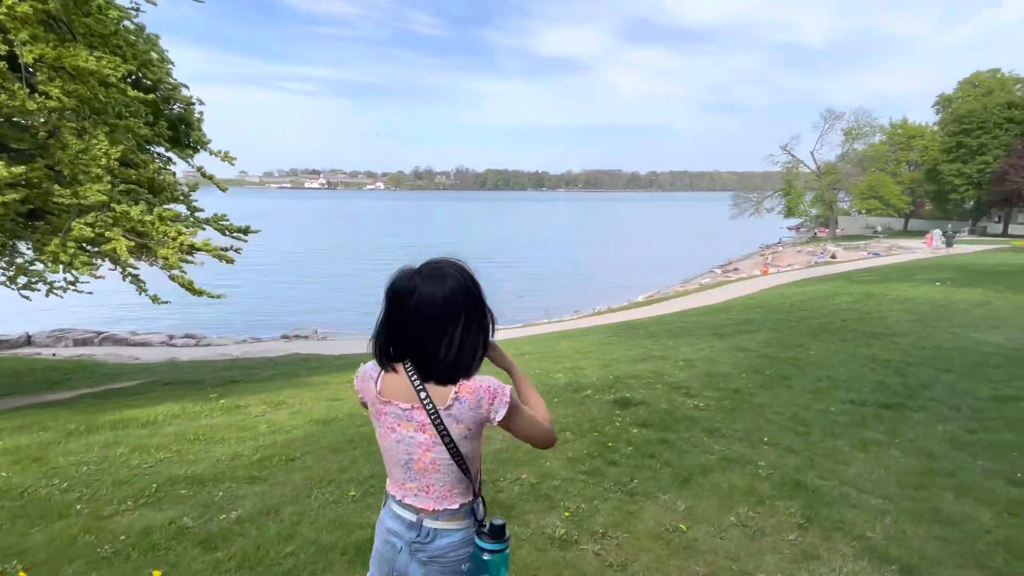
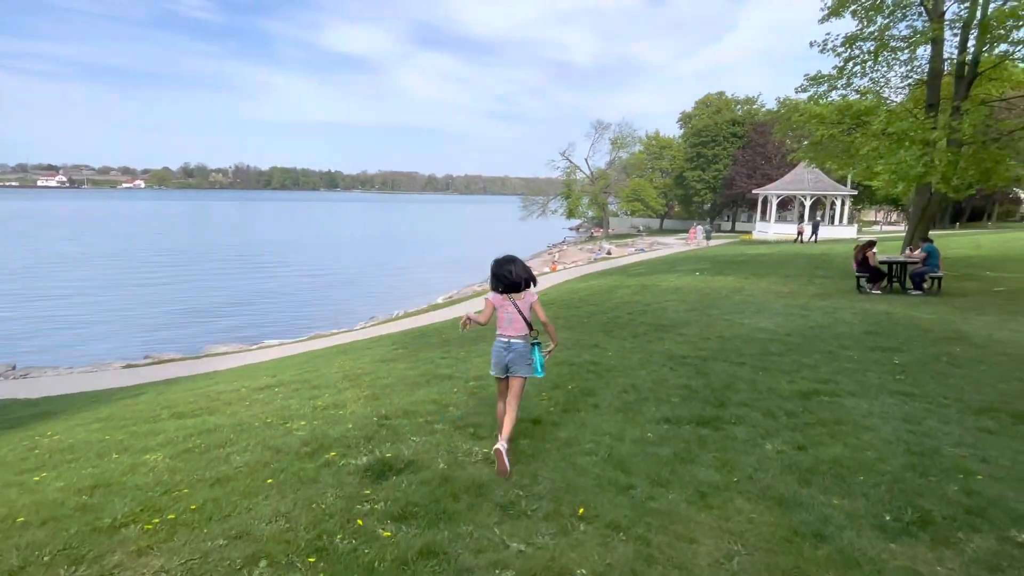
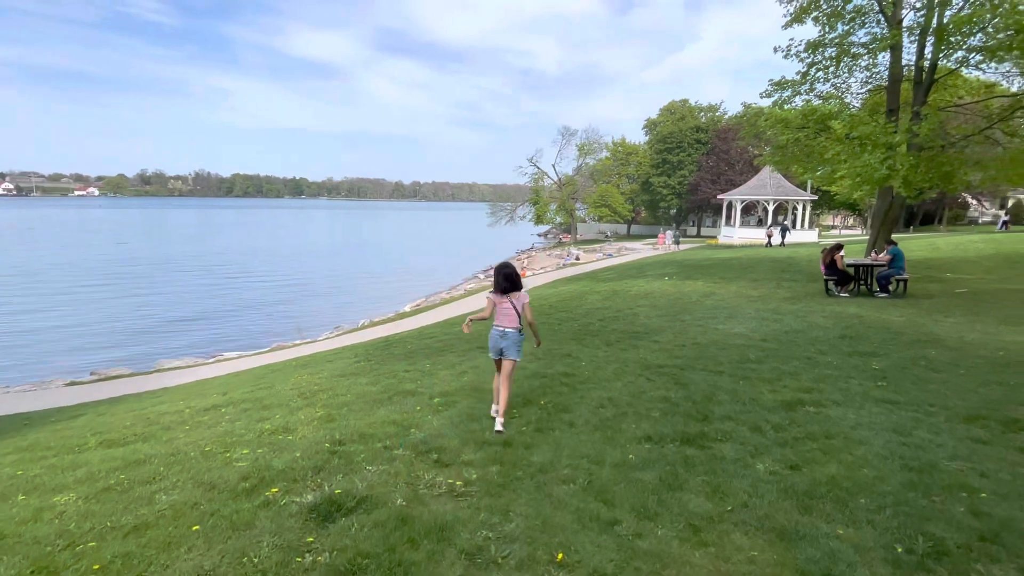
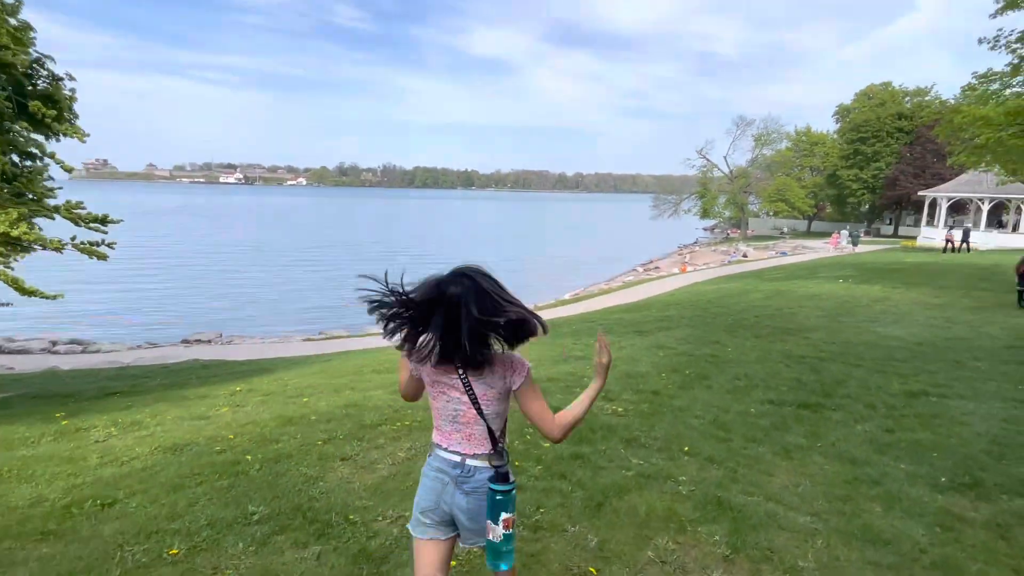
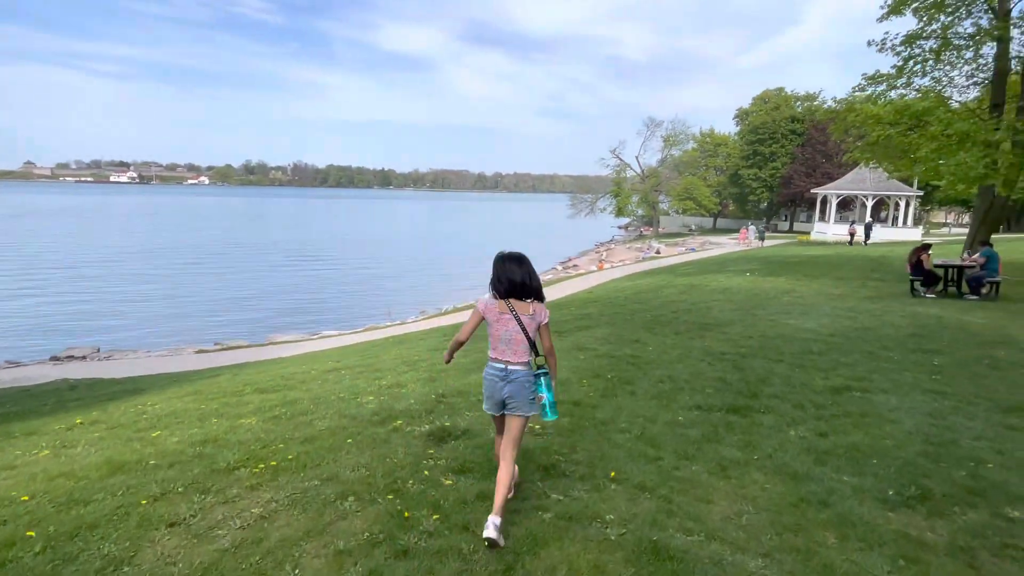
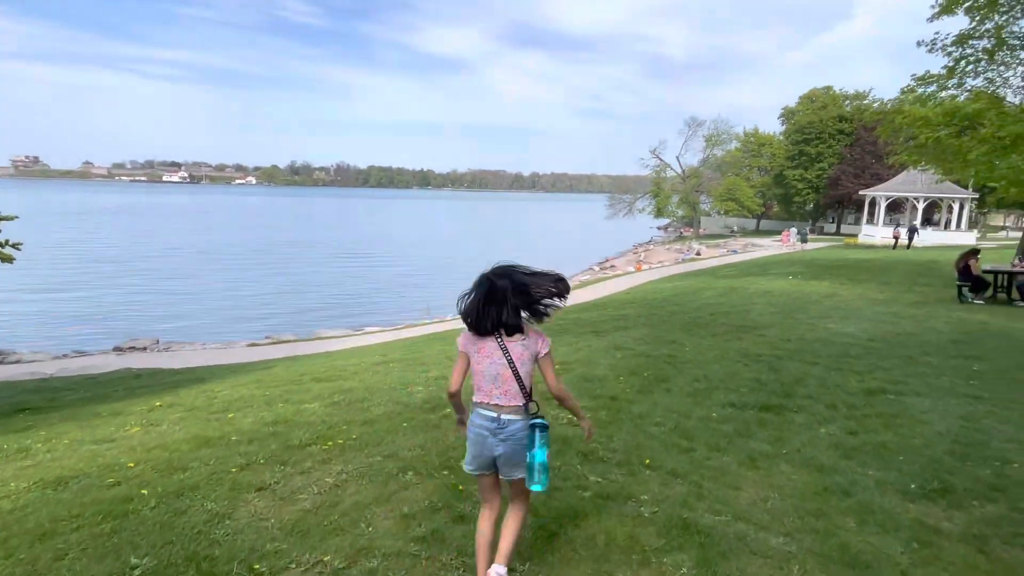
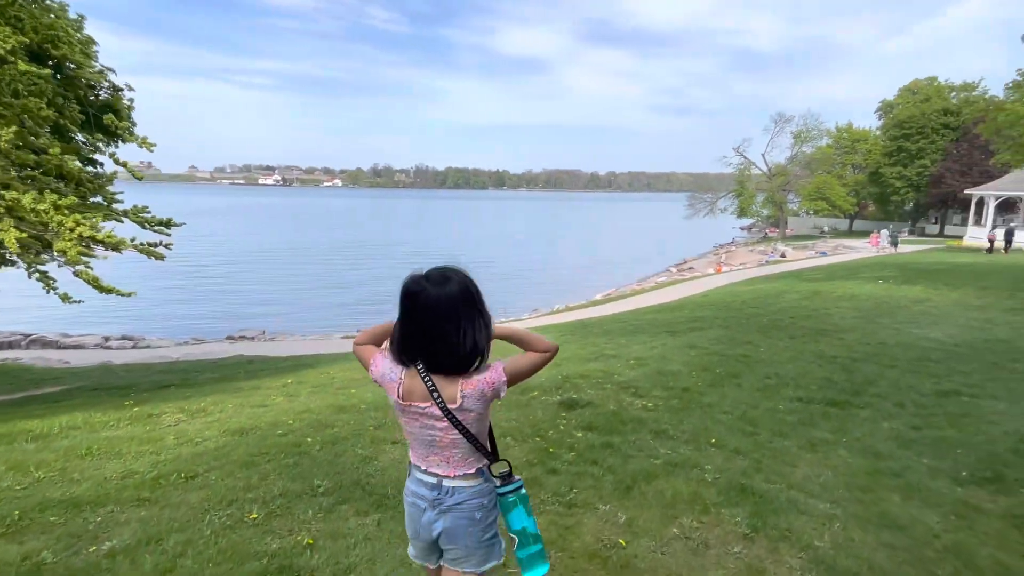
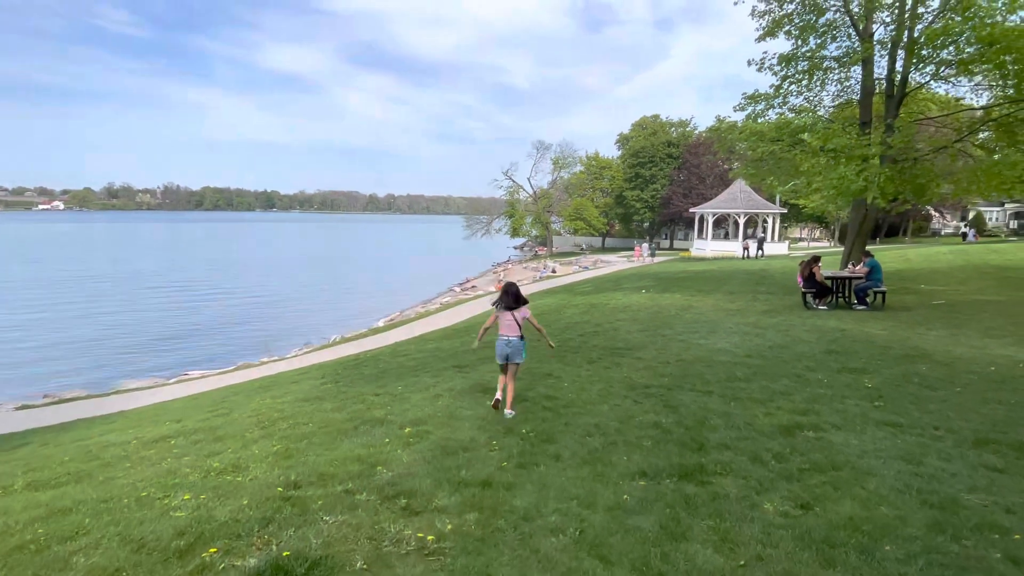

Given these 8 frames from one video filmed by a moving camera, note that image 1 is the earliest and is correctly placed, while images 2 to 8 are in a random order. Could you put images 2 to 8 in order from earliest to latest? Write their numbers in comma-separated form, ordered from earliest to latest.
7, 4, 6, 5, 2, 3, 8
